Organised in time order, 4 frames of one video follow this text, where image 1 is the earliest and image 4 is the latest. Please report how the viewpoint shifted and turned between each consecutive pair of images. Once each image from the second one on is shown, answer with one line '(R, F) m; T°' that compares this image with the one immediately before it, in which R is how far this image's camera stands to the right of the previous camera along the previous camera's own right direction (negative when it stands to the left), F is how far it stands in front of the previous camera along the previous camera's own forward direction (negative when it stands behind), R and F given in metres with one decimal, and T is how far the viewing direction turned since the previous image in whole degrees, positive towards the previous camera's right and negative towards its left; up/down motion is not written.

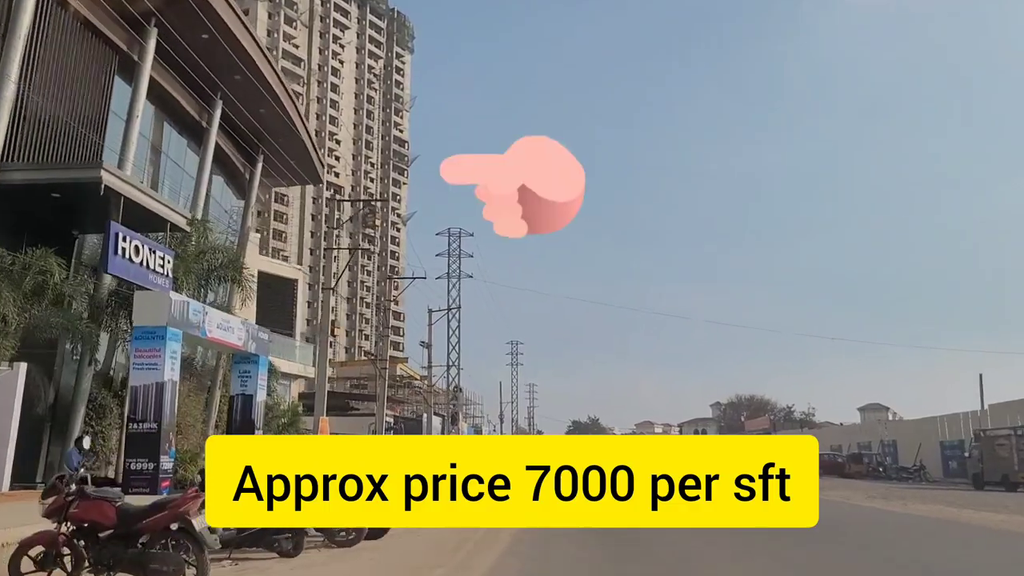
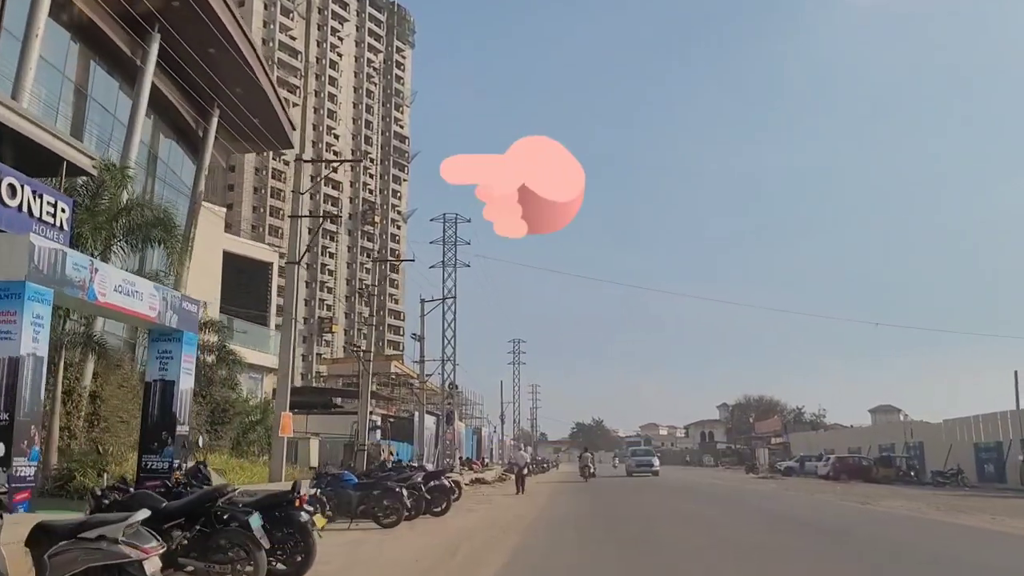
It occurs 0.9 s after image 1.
(+0.2, +3.7) m; 0°
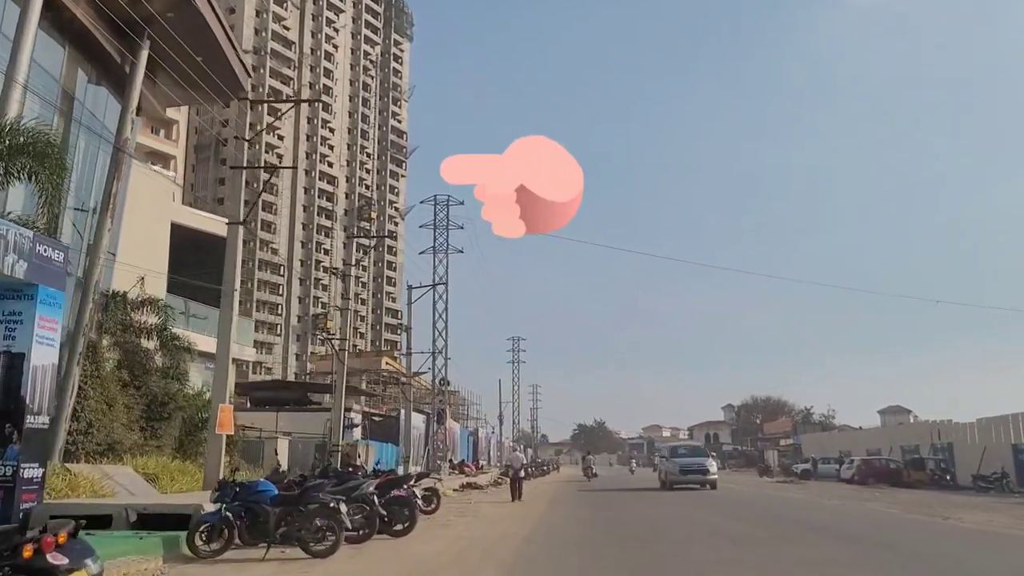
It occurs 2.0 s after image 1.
(+0.3, +3.9) m; 0°
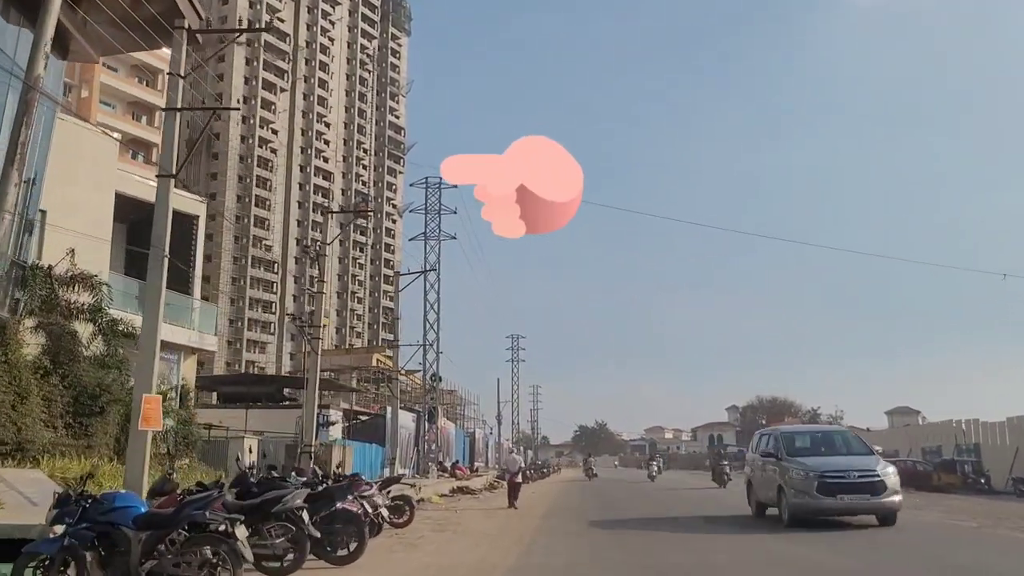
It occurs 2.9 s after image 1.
(+0.2, +3.2) m; 0°
